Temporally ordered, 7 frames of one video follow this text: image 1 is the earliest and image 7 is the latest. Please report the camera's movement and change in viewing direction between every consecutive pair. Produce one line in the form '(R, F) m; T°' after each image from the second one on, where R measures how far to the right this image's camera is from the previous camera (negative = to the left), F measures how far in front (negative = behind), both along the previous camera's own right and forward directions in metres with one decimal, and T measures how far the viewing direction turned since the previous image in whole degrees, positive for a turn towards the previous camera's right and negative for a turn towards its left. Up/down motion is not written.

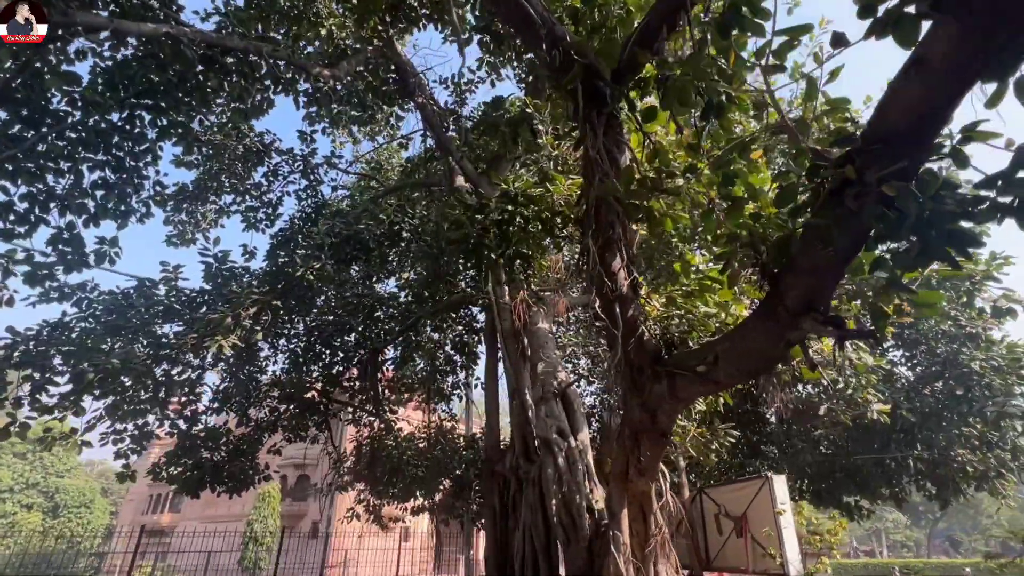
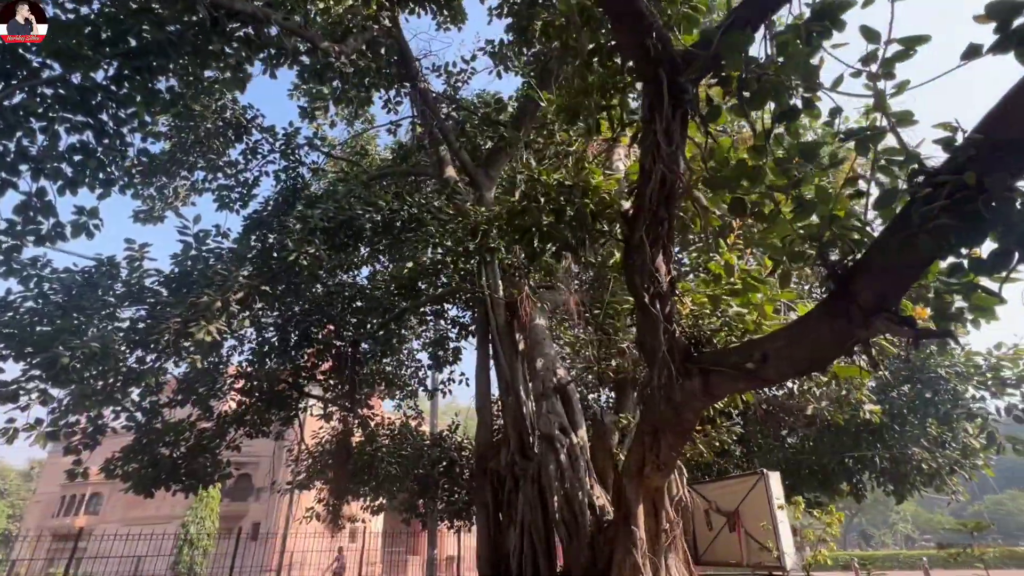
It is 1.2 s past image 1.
(-0.7, +0.1) m; +7°
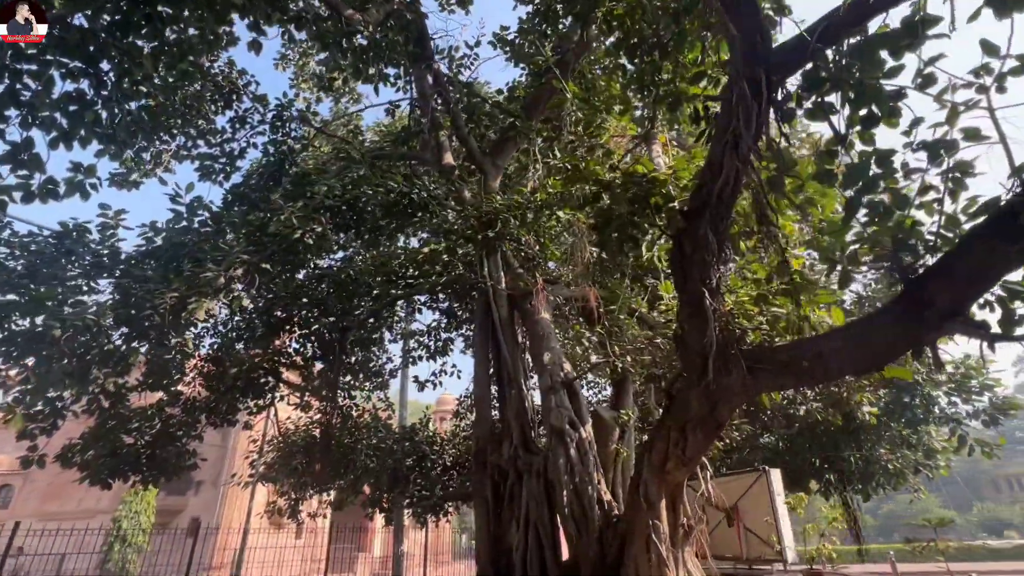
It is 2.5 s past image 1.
(-0.7, +0.1) m; +7°
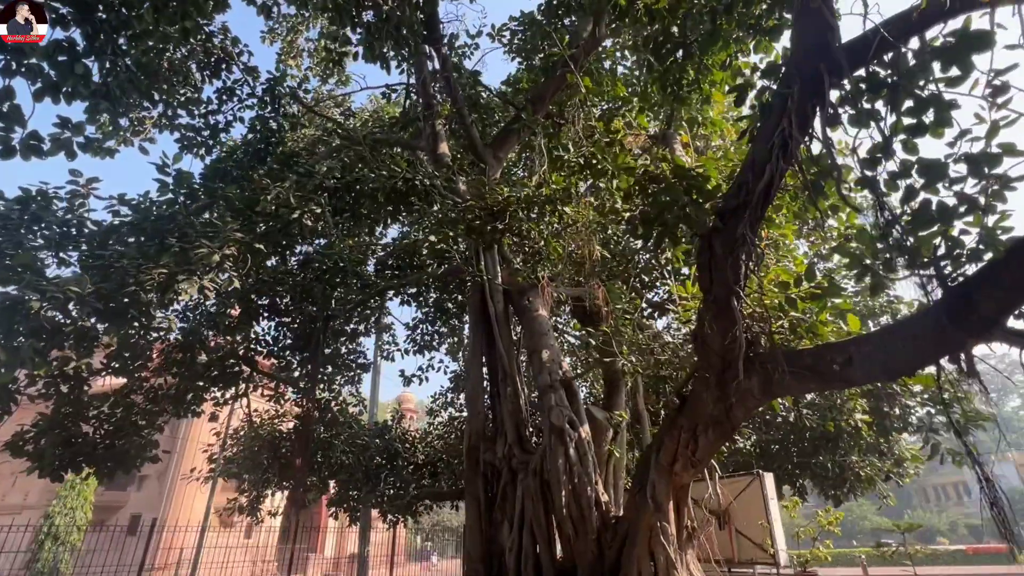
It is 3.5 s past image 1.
(-0.5, +0.1) m; +5°
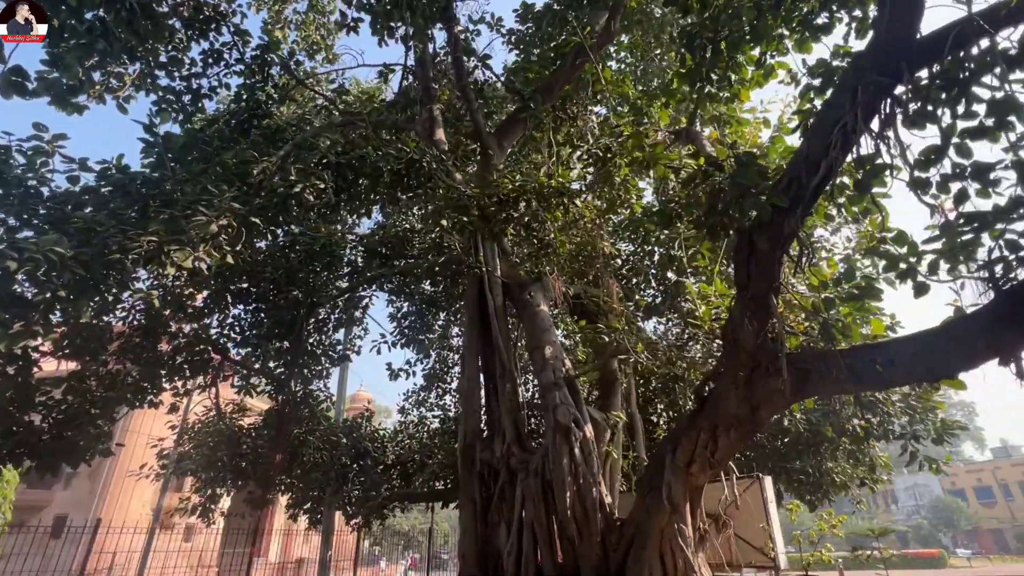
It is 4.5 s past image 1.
(-0.5, +0.2) m; +6°
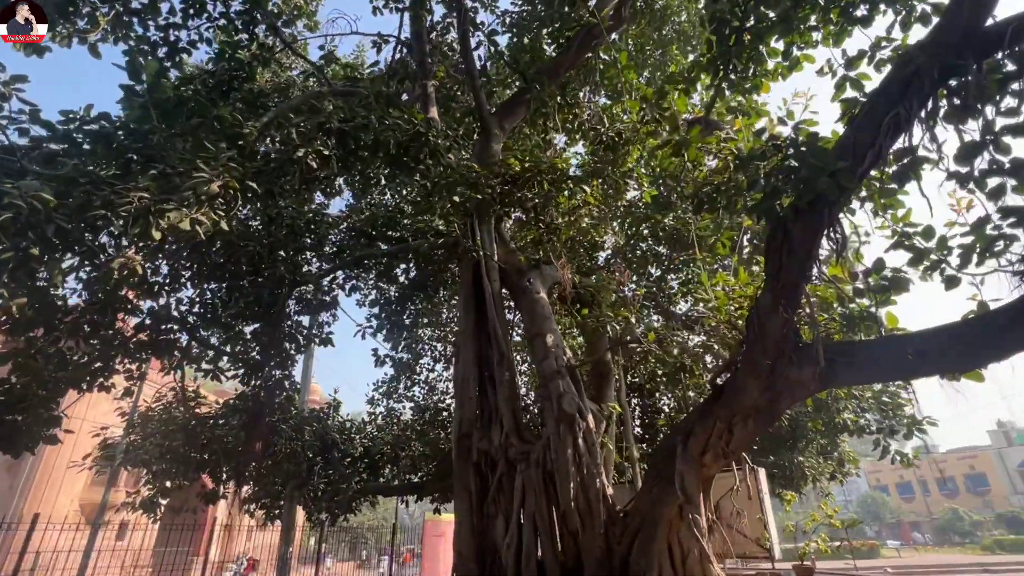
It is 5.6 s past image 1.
(-0.5, +0.2) m; +6°
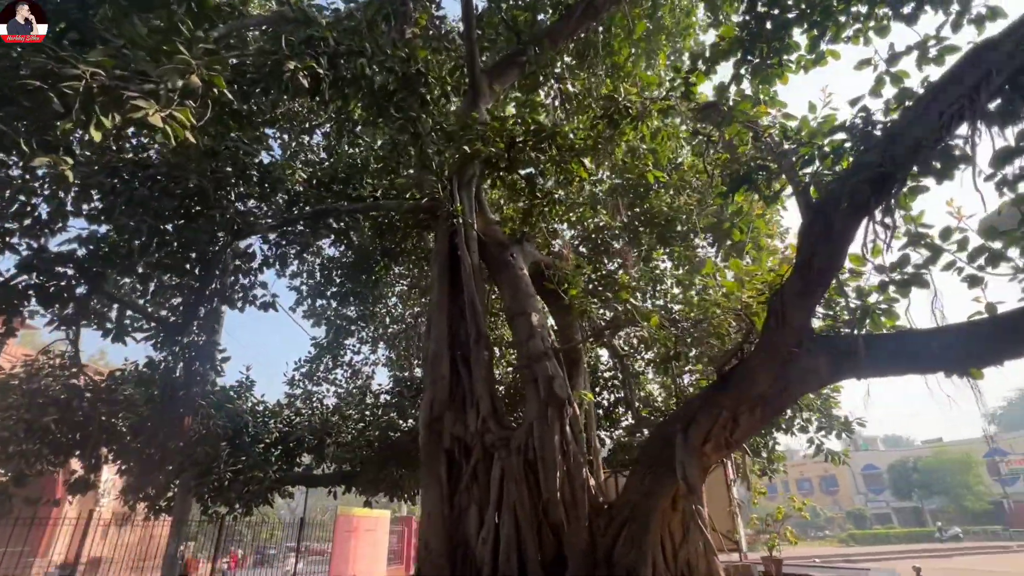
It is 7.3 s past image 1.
(-0.8, +0.5) m; +12°
